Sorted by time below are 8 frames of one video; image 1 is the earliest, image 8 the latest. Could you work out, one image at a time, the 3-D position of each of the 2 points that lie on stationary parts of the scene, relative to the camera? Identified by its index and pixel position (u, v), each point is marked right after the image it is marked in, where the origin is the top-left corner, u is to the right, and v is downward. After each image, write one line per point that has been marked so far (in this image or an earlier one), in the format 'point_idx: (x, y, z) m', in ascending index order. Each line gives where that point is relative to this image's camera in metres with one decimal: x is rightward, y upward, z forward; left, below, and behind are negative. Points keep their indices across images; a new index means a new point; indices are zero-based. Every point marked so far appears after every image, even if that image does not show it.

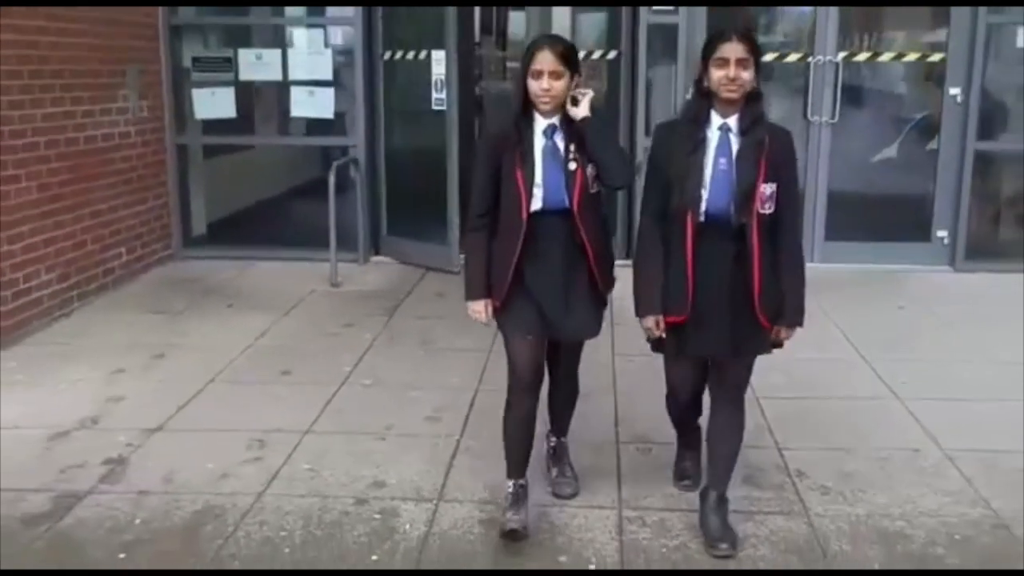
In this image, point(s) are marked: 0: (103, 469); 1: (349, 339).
0: (-1.4, -0.6, +3.8) m
1: (-0.8, -0.3, +5.5) m
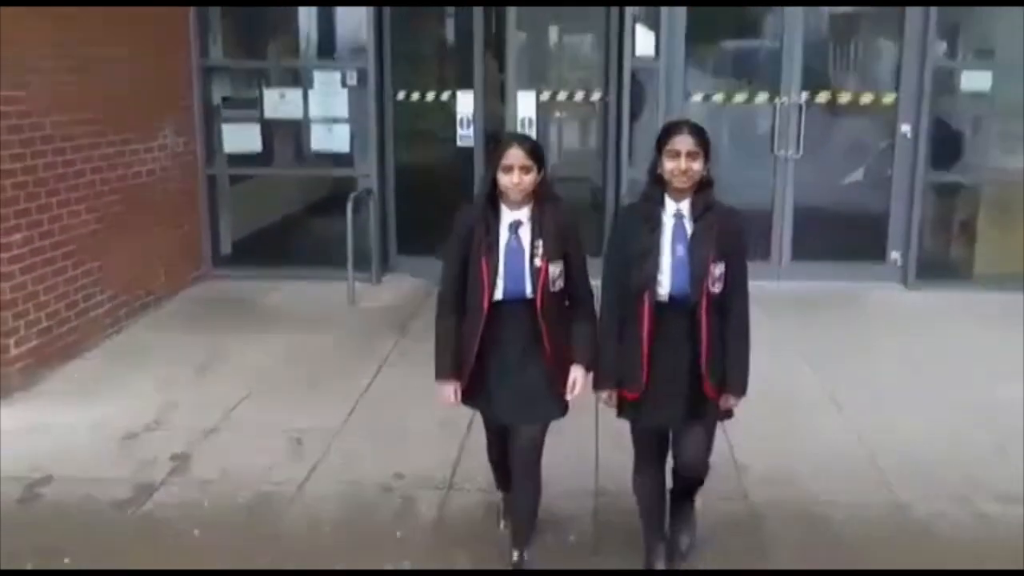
0: (-1.4, -0.7, +4.6) m
1: (-0.8, -0.4, +6.3) m
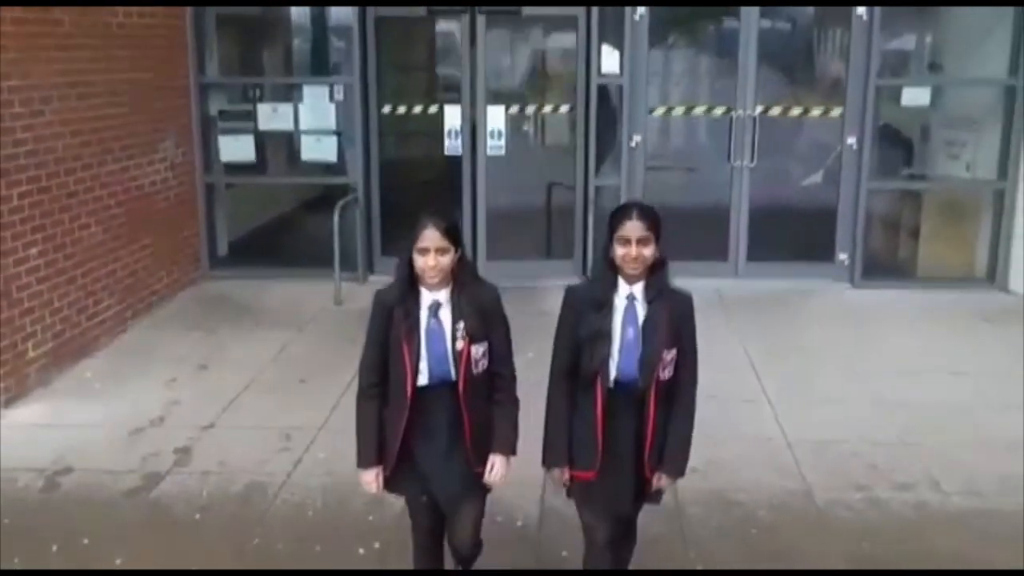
0: (-1.6, -0.8, +5.3) m
1: (-1.0, -0.4, +6.9) m
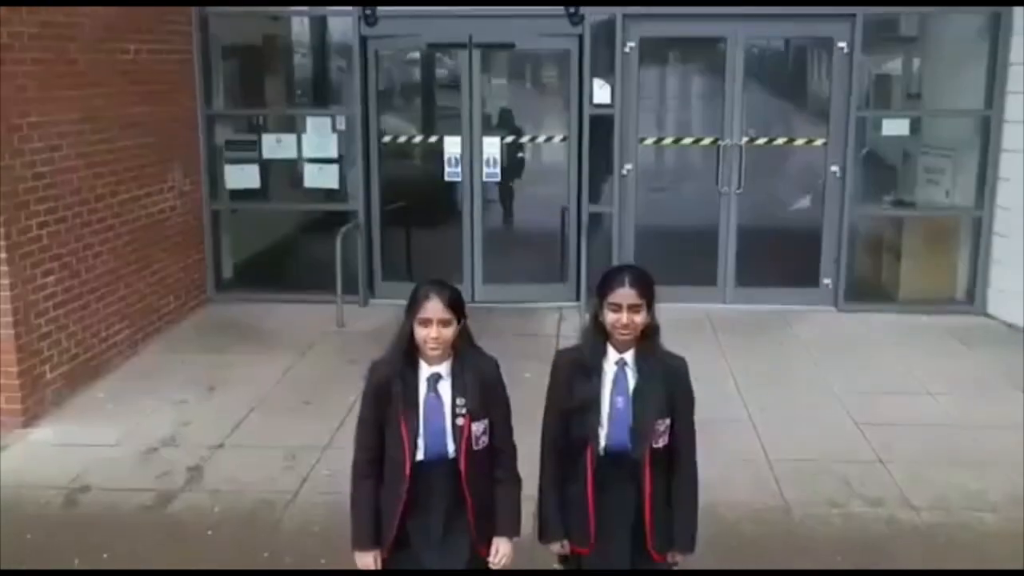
0: (-1.7, -0.9, +5.6) m
1: (-1.0, -0.6, +7.2) m
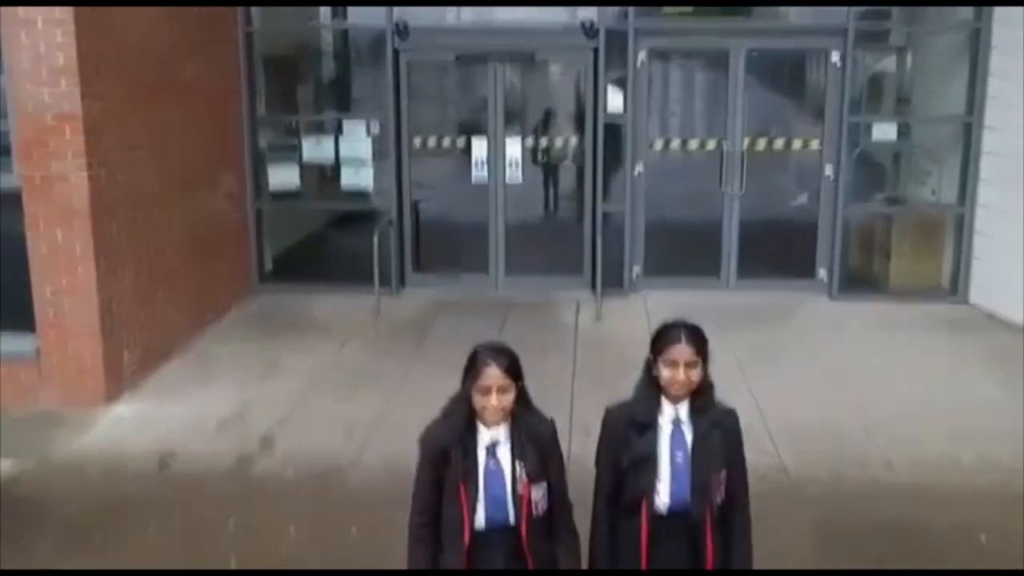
0: (-1.5, -0.9, +6.4) m
1: (-0.9, -0.5, +8.0) m
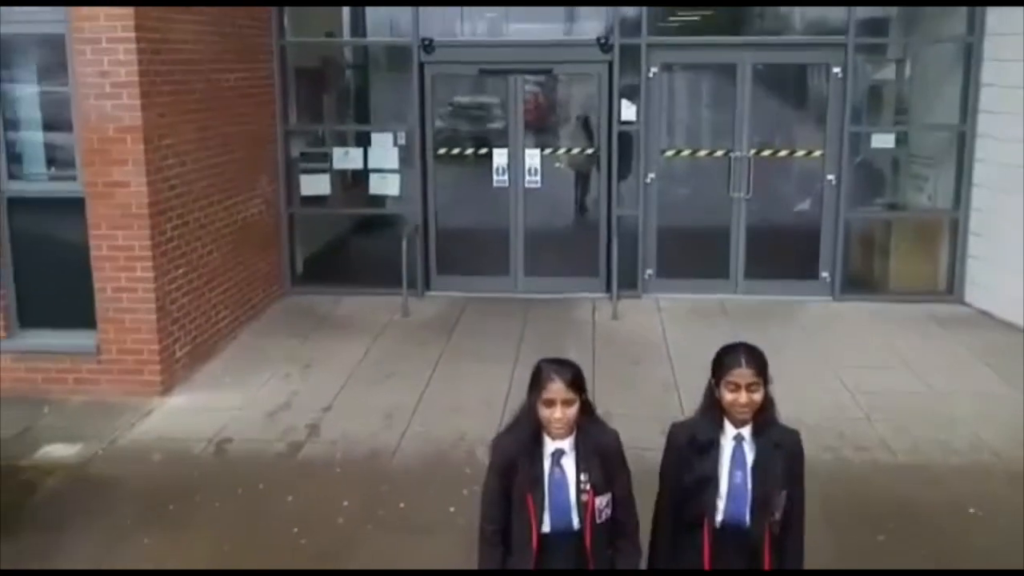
0: (-1.3, -0.9, +6.9) m
1: (-0.7, -0.5, +8.5) m
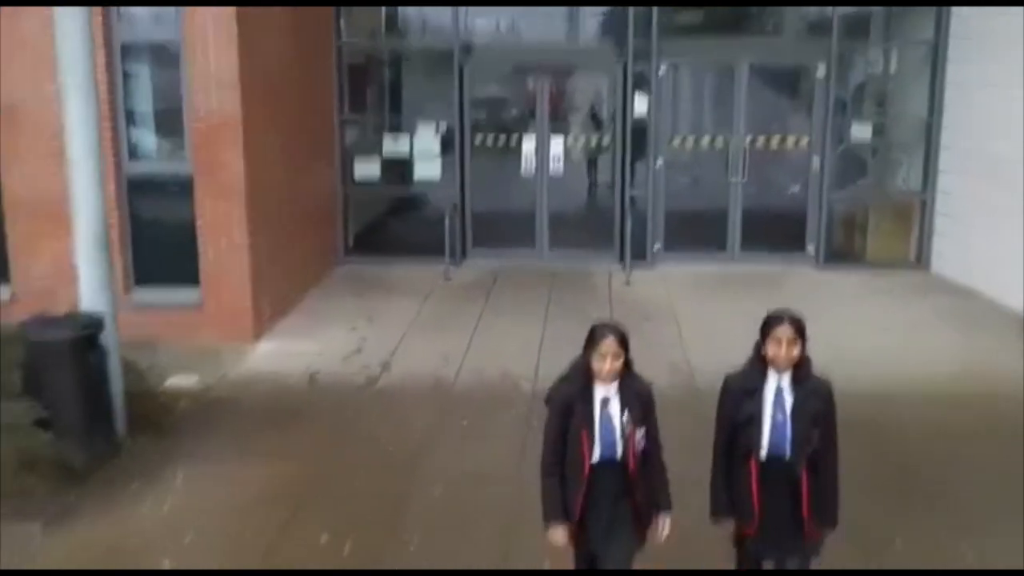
0: (-1.0, -0.6, +8.4) m
1: (-0.4, -0.2, +10.1) m
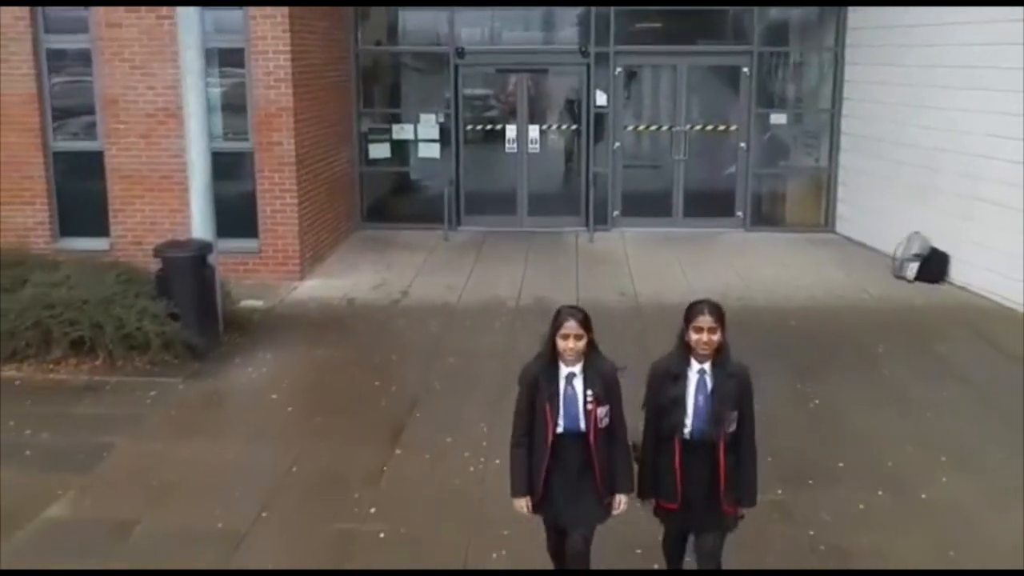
0: (-1.1, -0.1, +11.1) m
1: (-0.6, +0.3, +12.7) m
